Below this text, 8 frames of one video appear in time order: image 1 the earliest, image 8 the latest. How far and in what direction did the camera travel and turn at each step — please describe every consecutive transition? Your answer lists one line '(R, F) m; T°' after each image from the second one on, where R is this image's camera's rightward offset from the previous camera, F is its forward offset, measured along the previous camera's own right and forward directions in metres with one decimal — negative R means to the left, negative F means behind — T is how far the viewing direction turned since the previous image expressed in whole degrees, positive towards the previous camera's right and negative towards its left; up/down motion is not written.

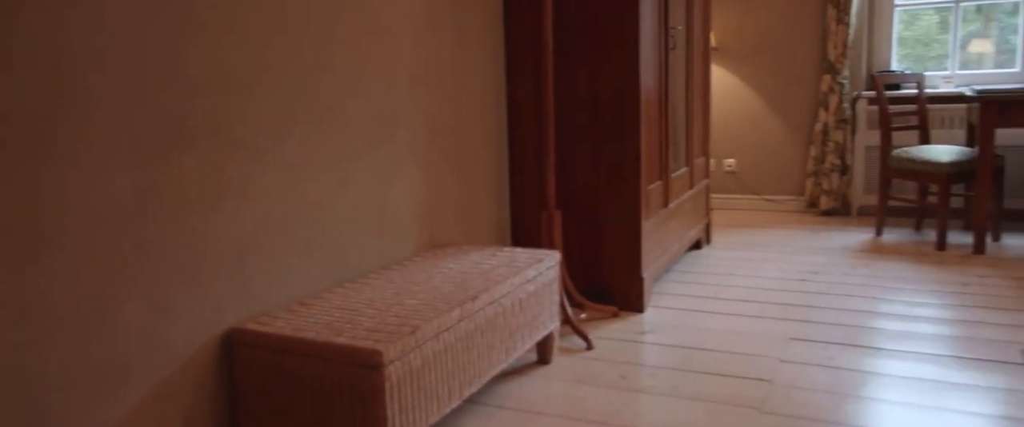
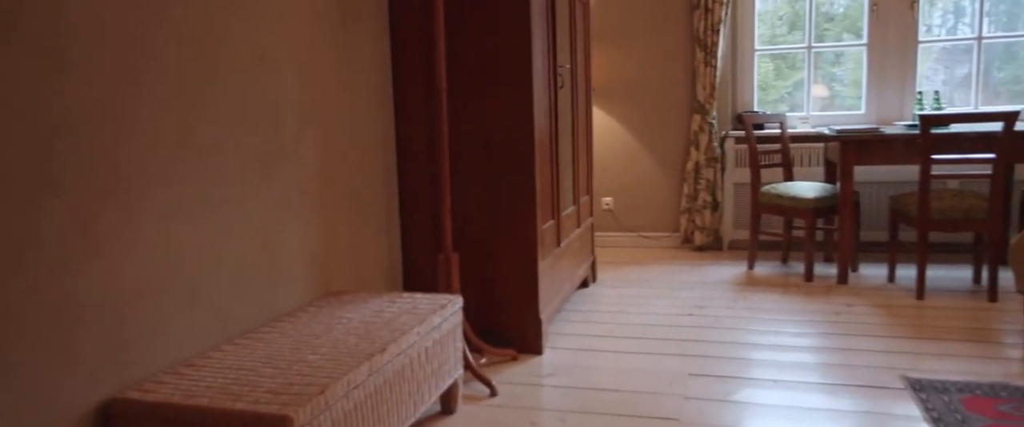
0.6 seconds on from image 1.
(-0.1, +0.1) m; +10°
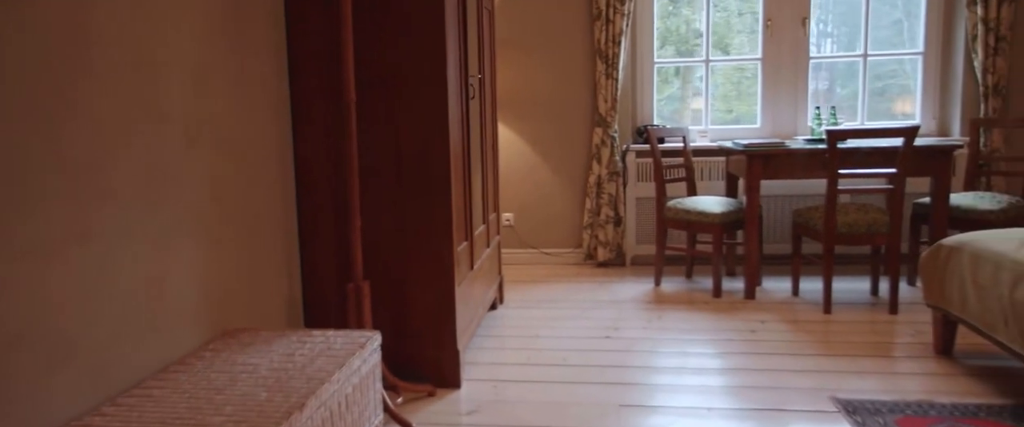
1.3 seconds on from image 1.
(-0.1, +0.2) m; +9°
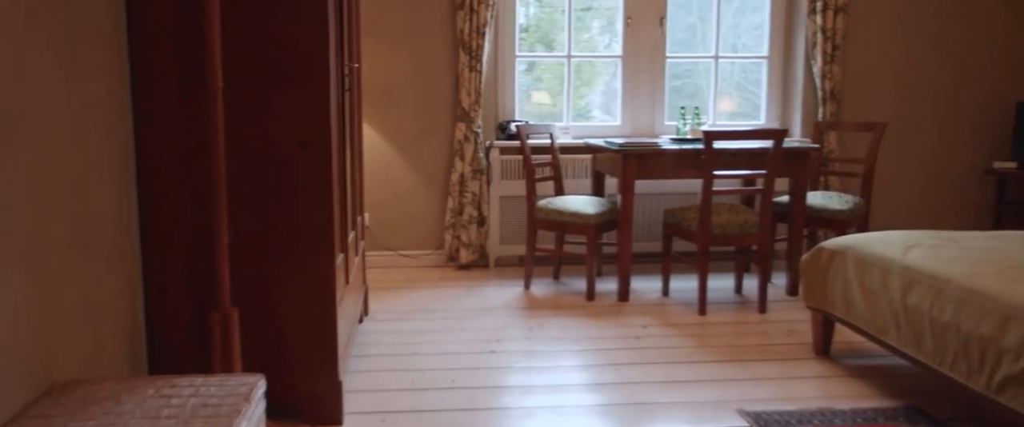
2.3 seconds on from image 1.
(-0.2, +0.3) m; +13°
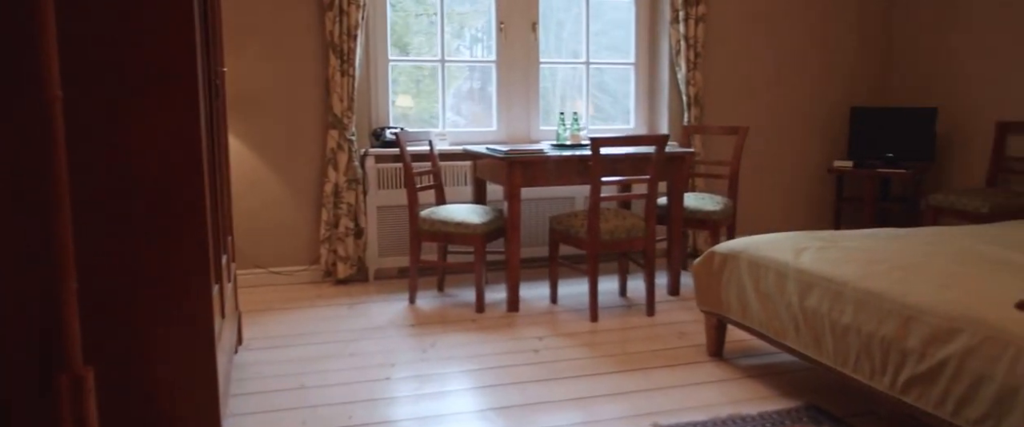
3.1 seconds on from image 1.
(-0.2, +0.1) m; +11°
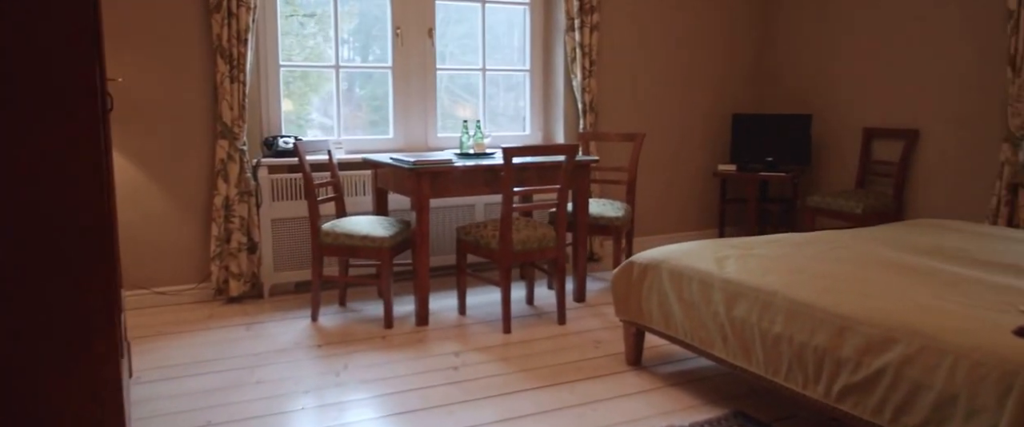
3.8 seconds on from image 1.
(-0.2, +0.1) m; +10°
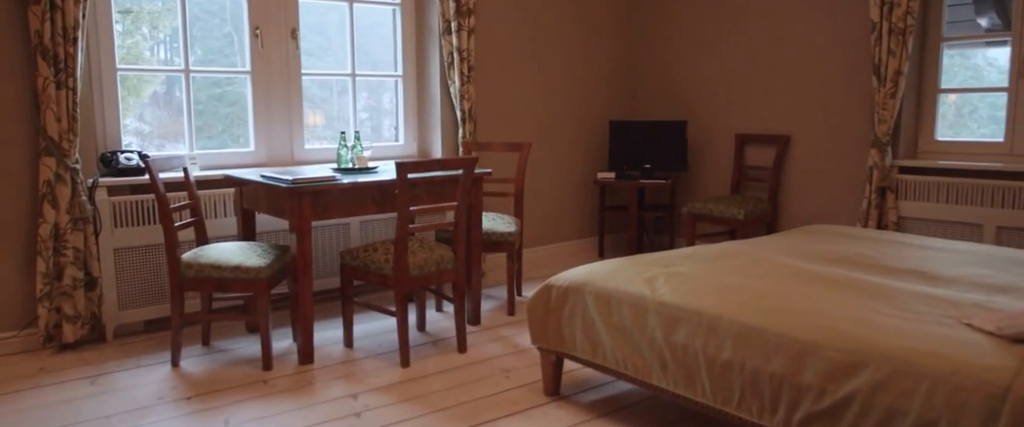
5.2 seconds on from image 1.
(-0.2, +0.3) m; +12°
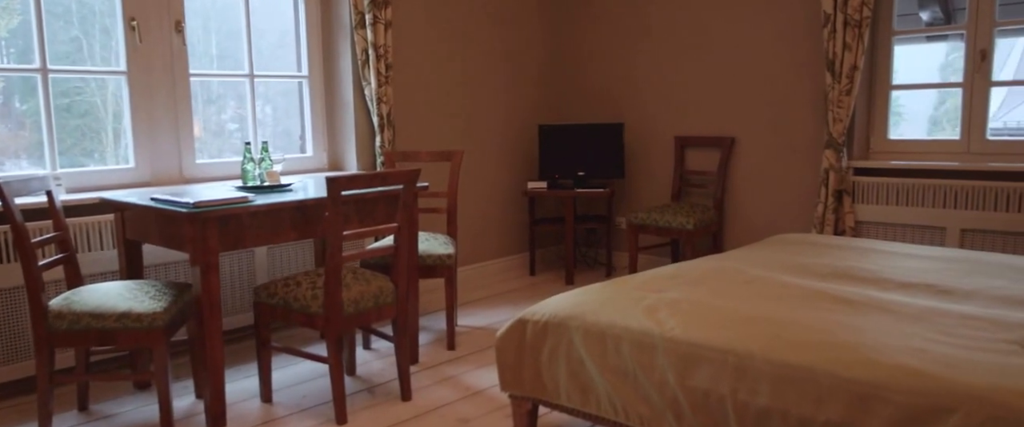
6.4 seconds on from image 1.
(-0.2, +0.5) m; +9°
